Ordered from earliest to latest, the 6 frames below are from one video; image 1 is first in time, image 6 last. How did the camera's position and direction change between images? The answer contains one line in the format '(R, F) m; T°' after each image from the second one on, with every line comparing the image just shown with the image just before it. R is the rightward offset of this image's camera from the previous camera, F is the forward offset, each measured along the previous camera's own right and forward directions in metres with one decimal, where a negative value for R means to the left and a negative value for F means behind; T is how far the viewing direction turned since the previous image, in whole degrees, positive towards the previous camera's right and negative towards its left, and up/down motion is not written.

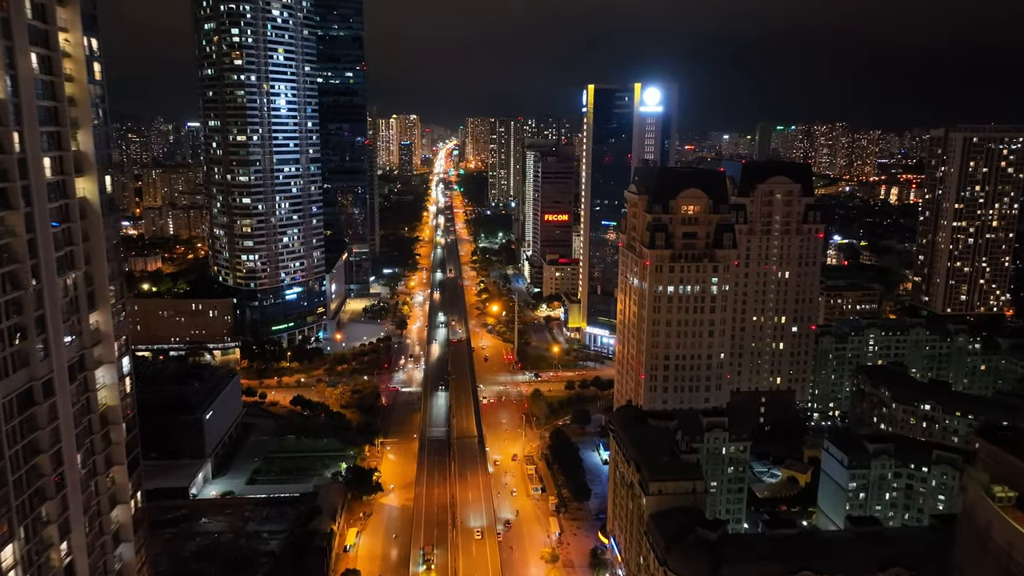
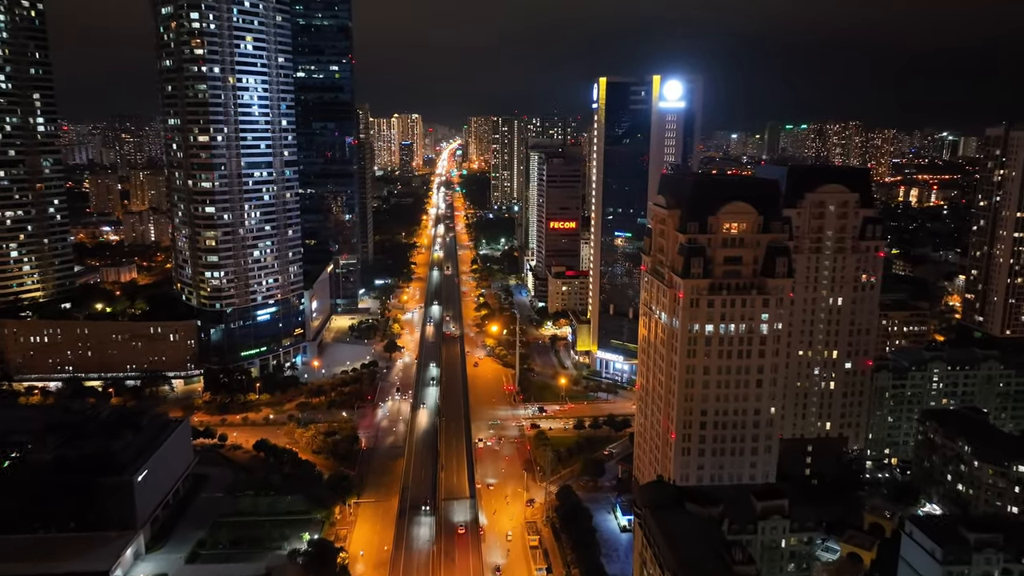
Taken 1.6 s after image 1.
(+0.4, +10.7) m; 0°
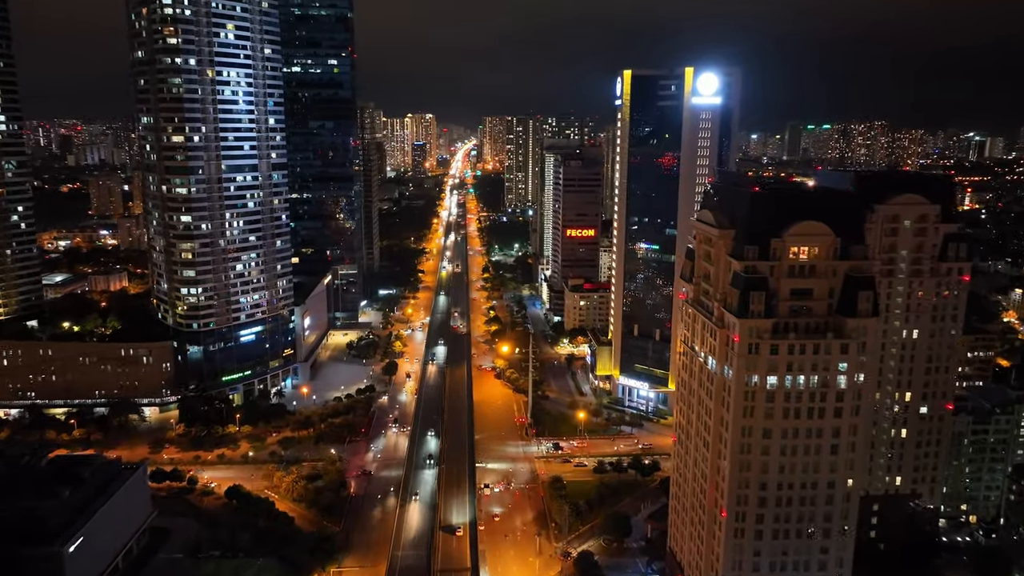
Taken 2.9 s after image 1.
(+0.2, +8.7) m; -1°
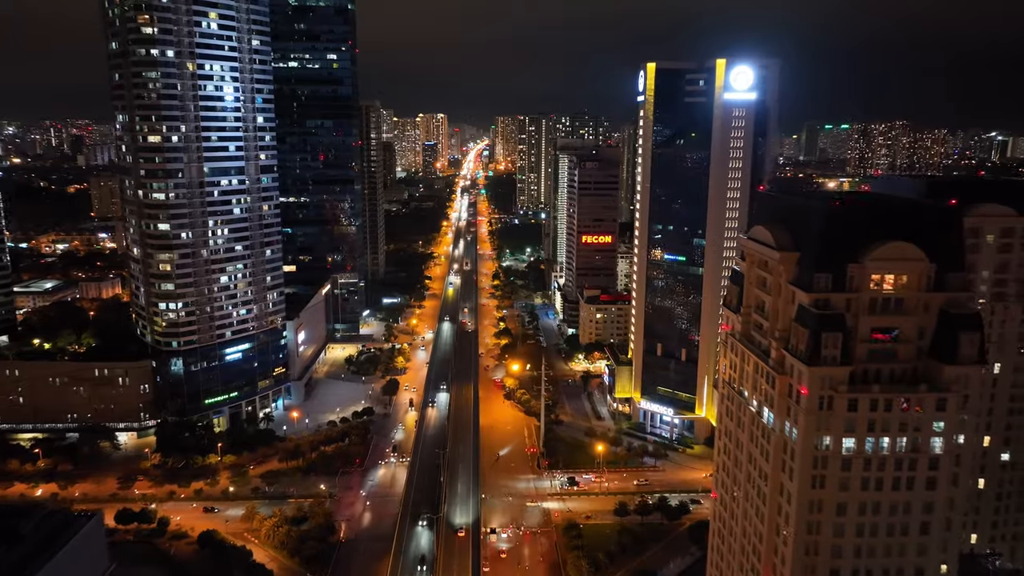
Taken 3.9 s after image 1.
(+0.1, +6.6) m; -1°
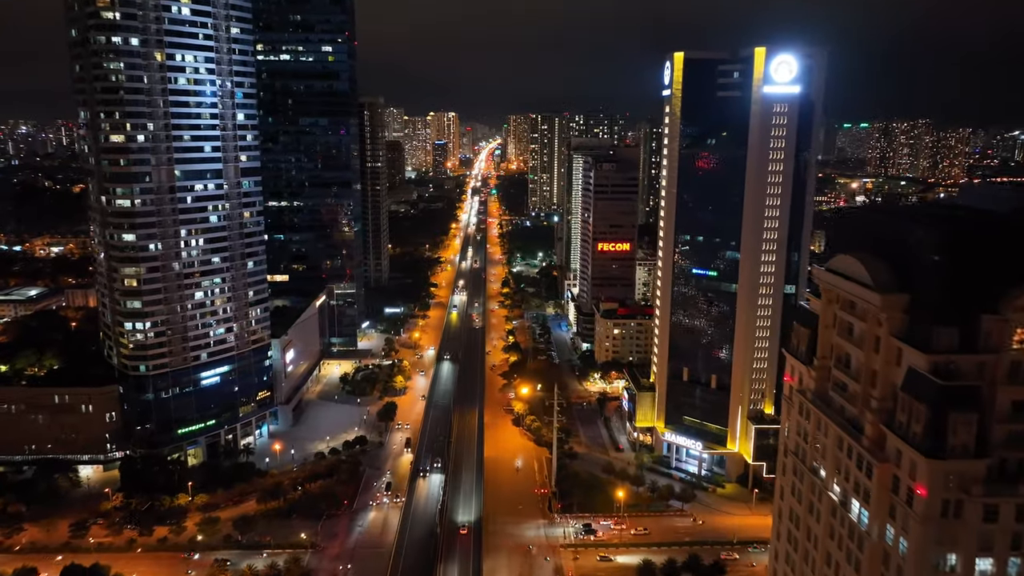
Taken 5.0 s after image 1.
(+0.3, +7.2) m; -1°
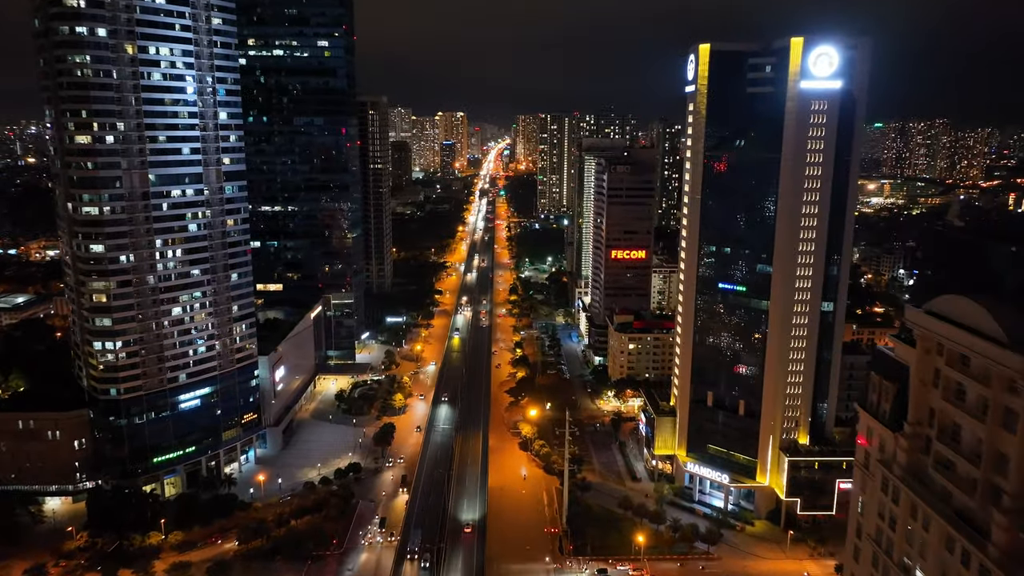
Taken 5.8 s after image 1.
(+0.1, +5.3) m; -1°
